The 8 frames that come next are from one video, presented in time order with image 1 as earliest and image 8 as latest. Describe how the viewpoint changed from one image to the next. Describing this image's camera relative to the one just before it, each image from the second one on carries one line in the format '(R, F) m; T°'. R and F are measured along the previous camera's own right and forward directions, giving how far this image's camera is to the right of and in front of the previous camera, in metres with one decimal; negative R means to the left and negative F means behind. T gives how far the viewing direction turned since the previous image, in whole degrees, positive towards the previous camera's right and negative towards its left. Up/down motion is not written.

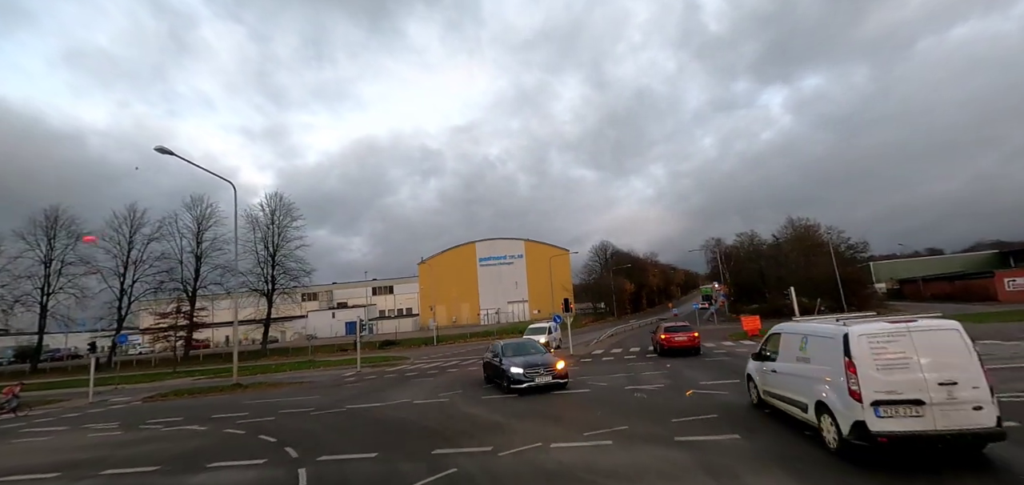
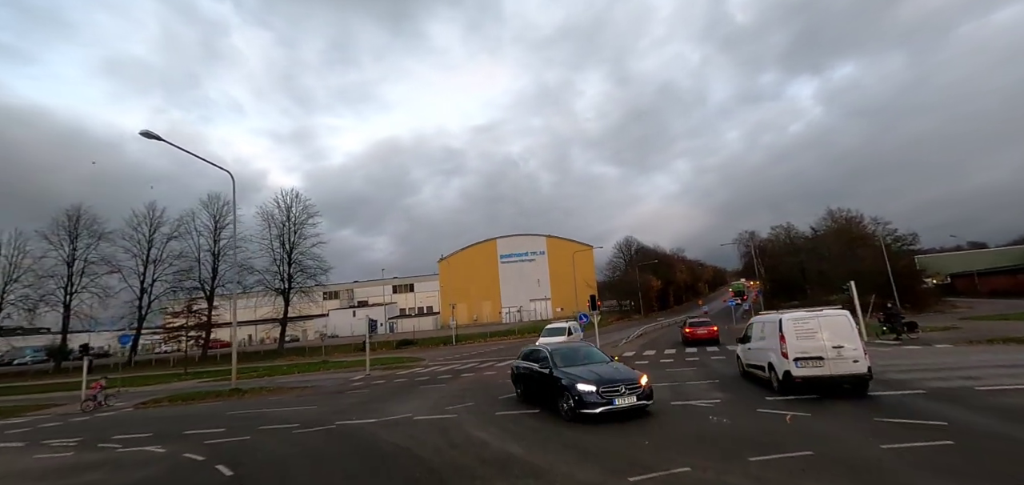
(+0.1, +2.4) m; -3°
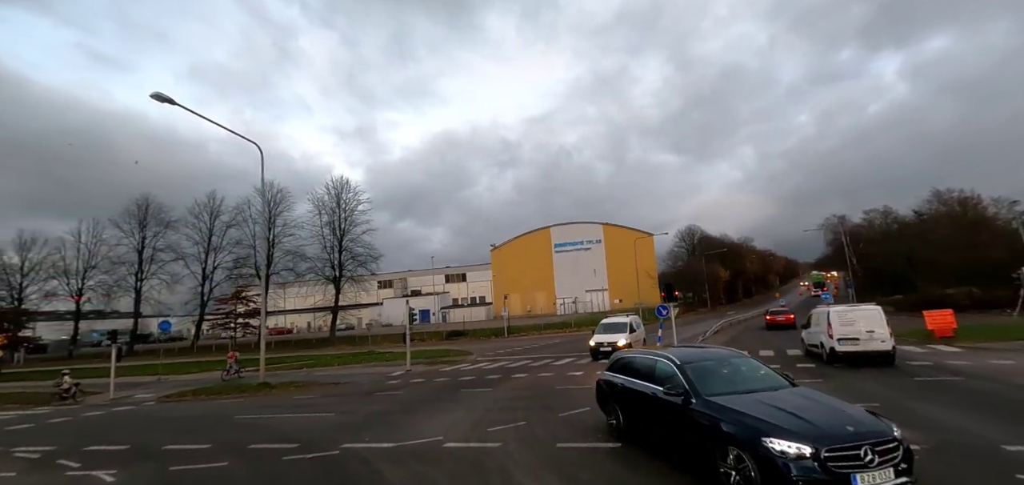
(-0.2, +3.4) m; -6°
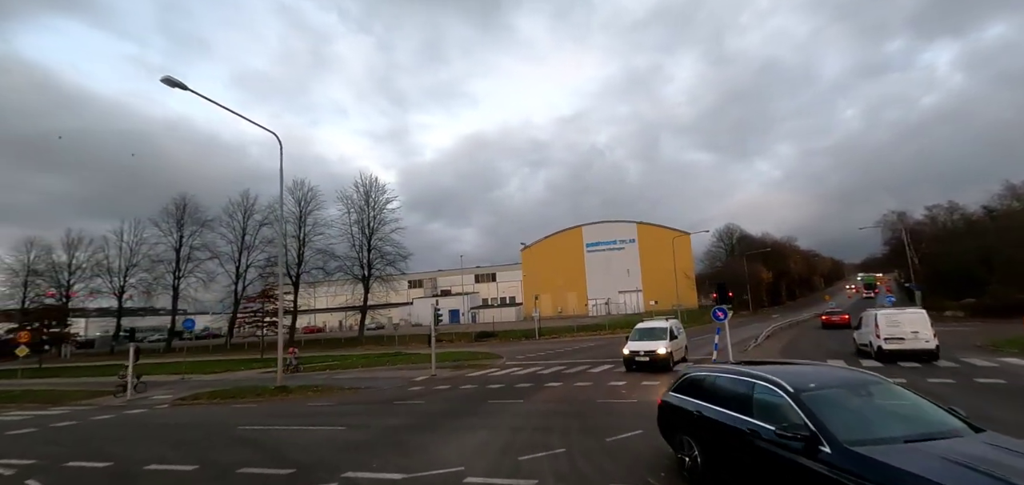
(-0.1, +1.7) m; -3°
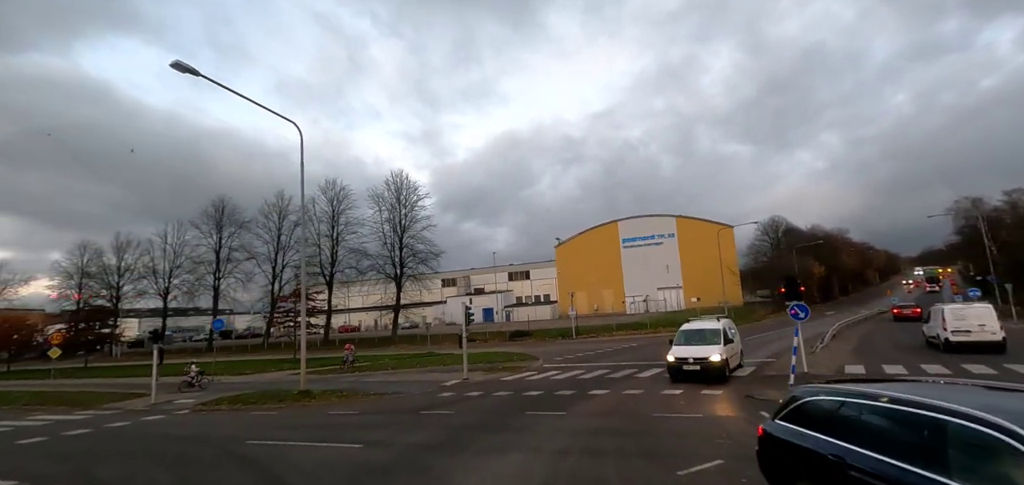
(-0.1, +1.7) m; -4°
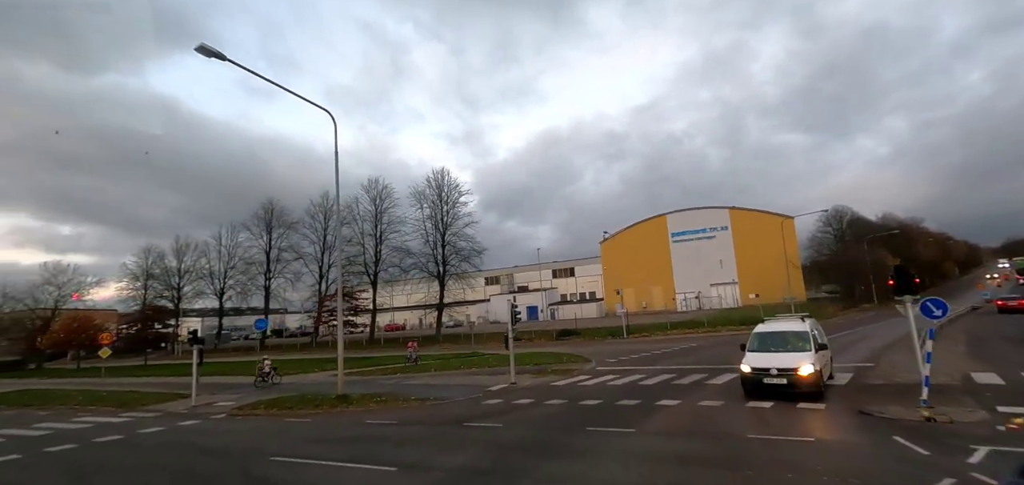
(-0.2, +1.7) m; -5°
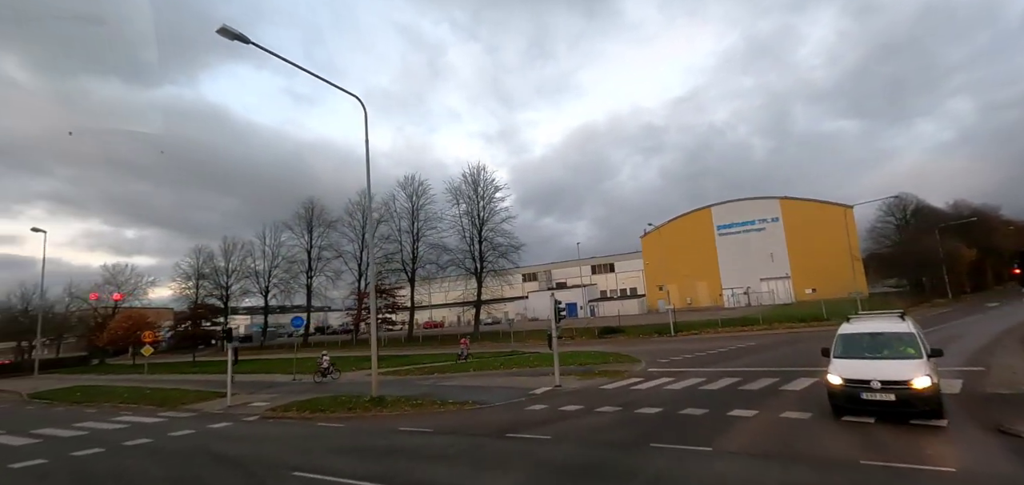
(-0.2, +1.3) m; -4°
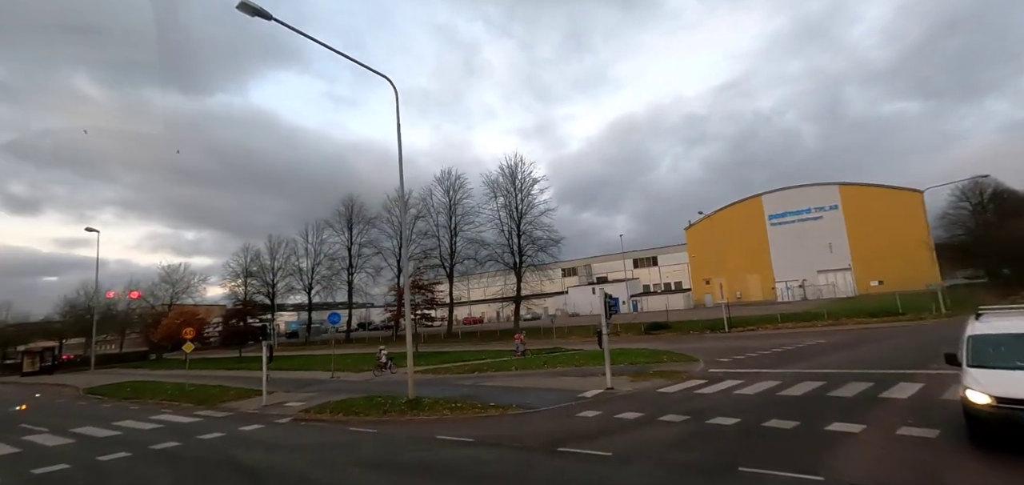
(-0.2, +1.4) m; -4°
